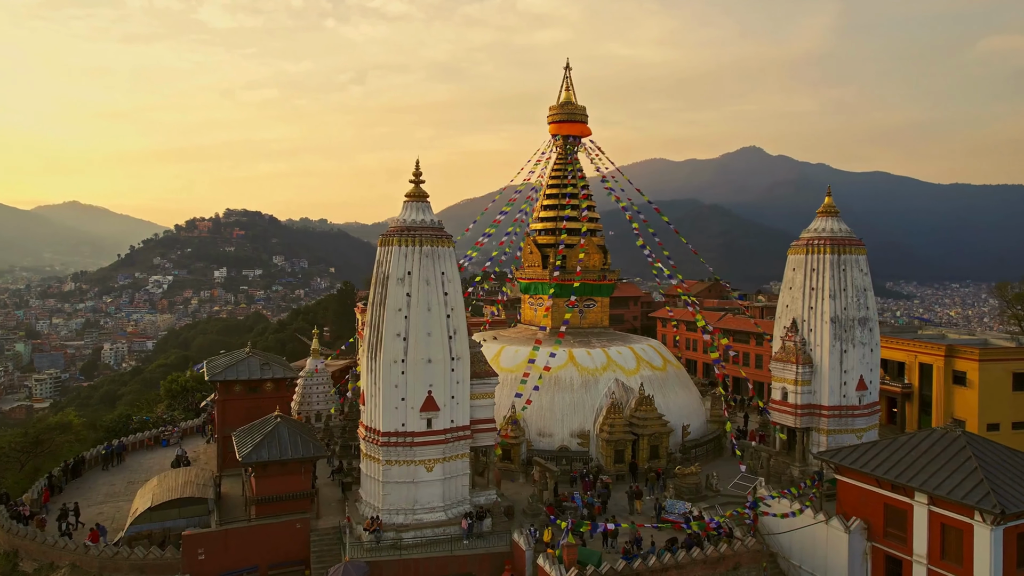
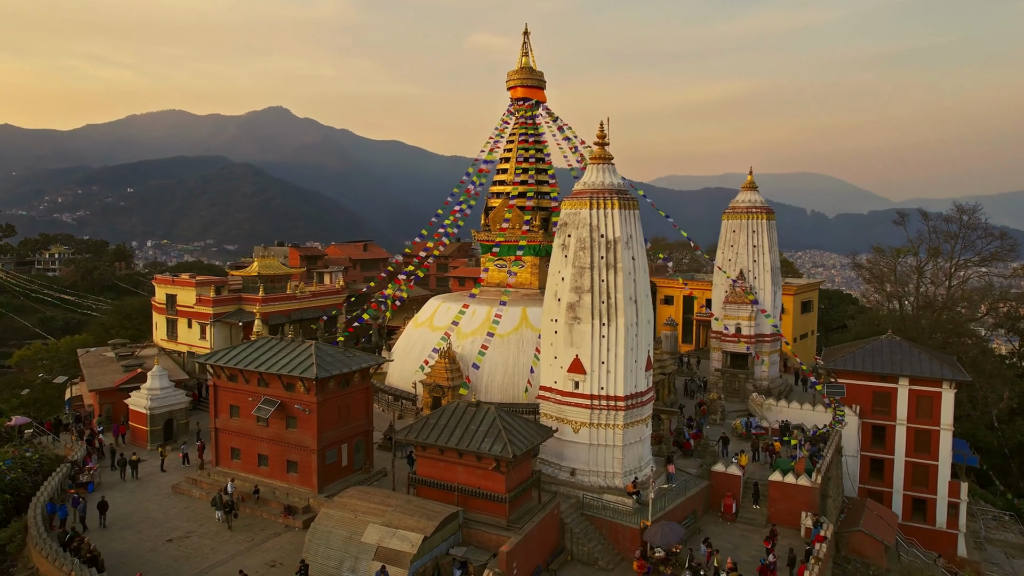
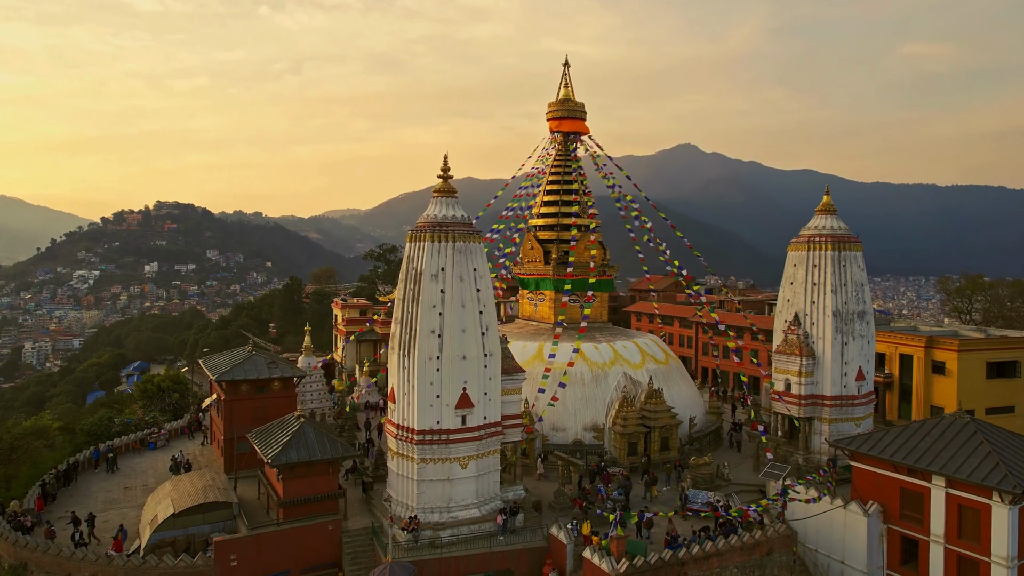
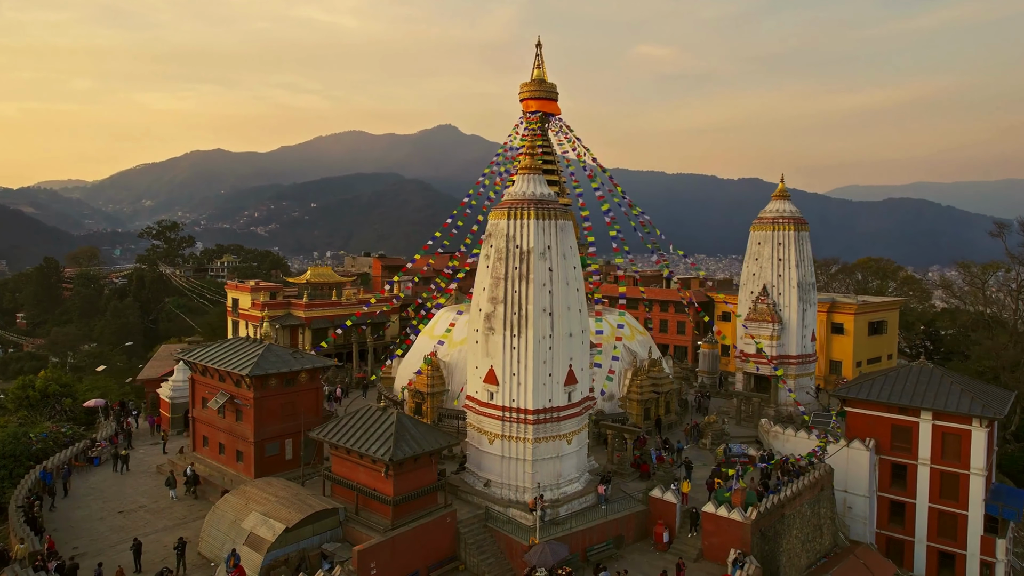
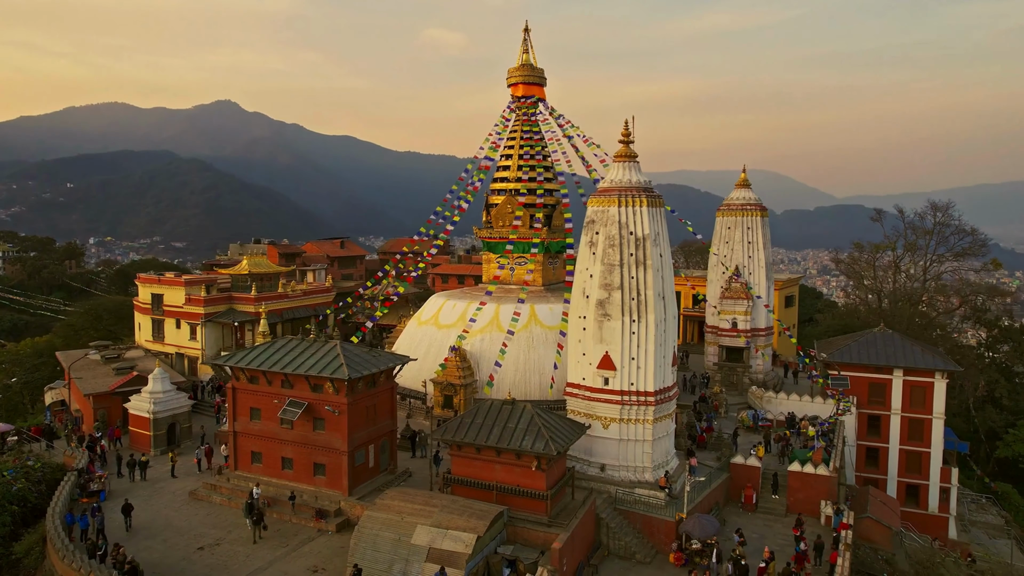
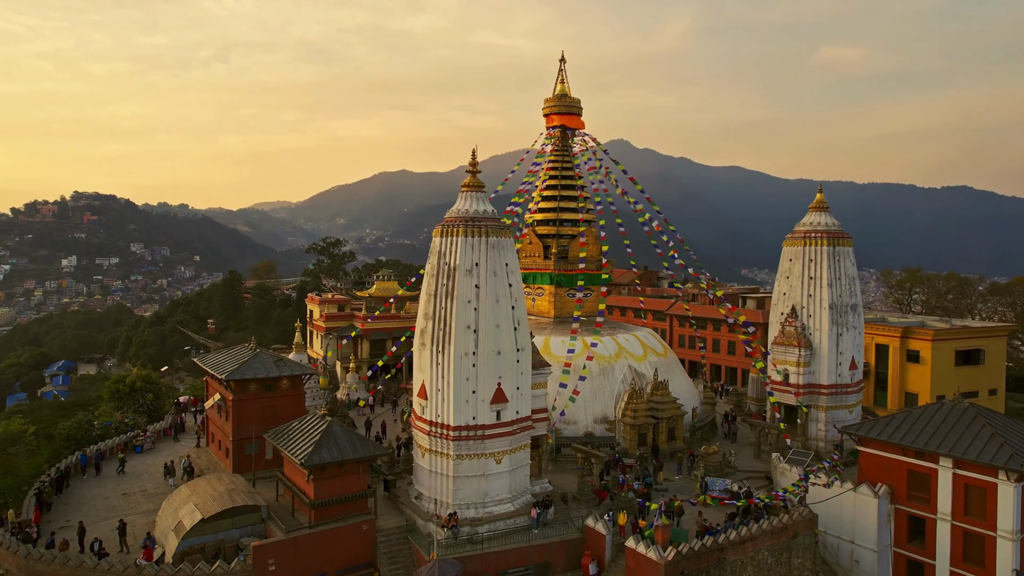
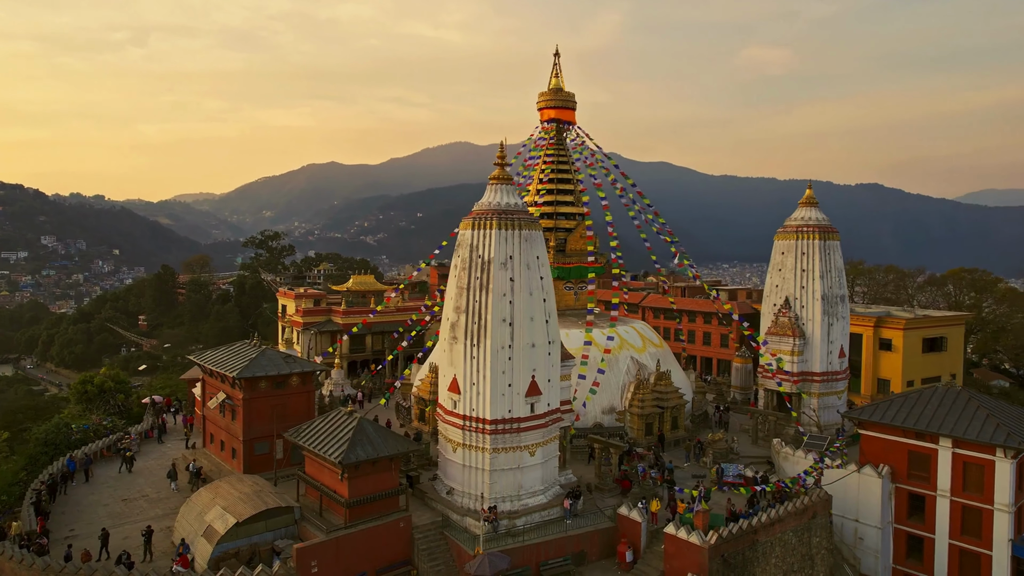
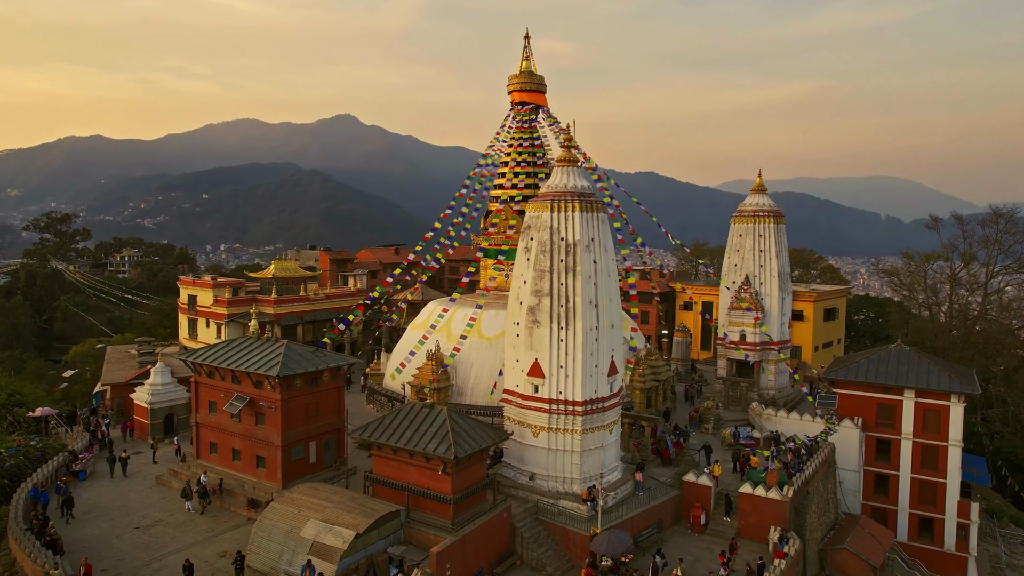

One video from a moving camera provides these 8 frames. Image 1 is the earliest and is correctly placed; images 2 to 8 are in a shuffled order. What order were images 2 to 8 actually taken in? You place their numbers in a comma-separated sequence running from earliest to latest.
3, 6, 7, 4, 8, 2, 5
